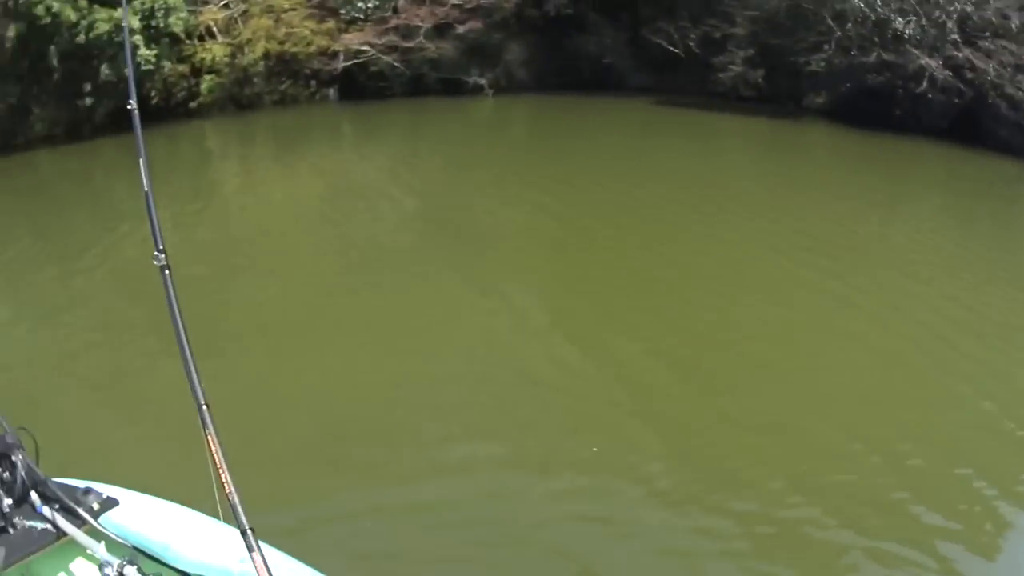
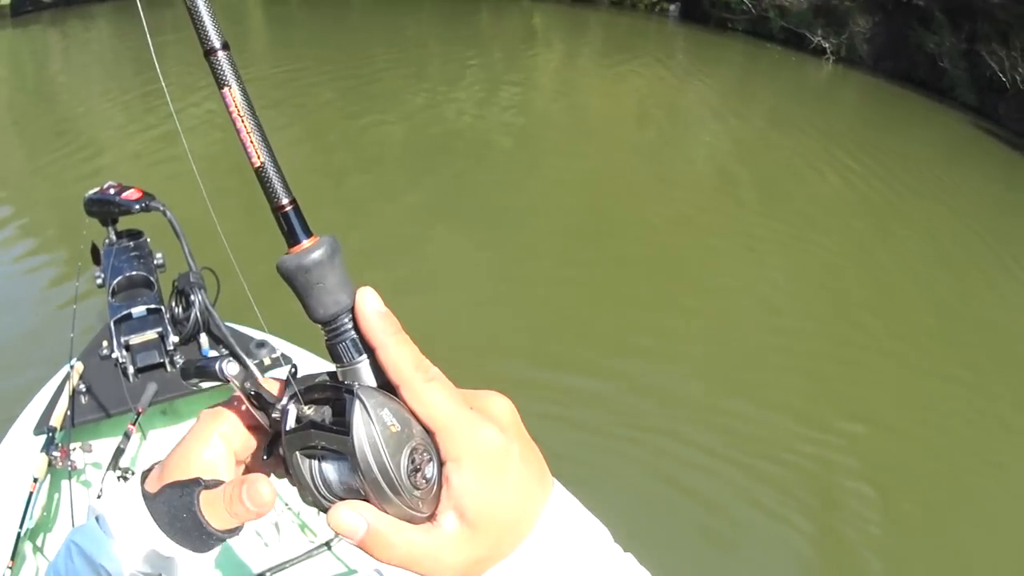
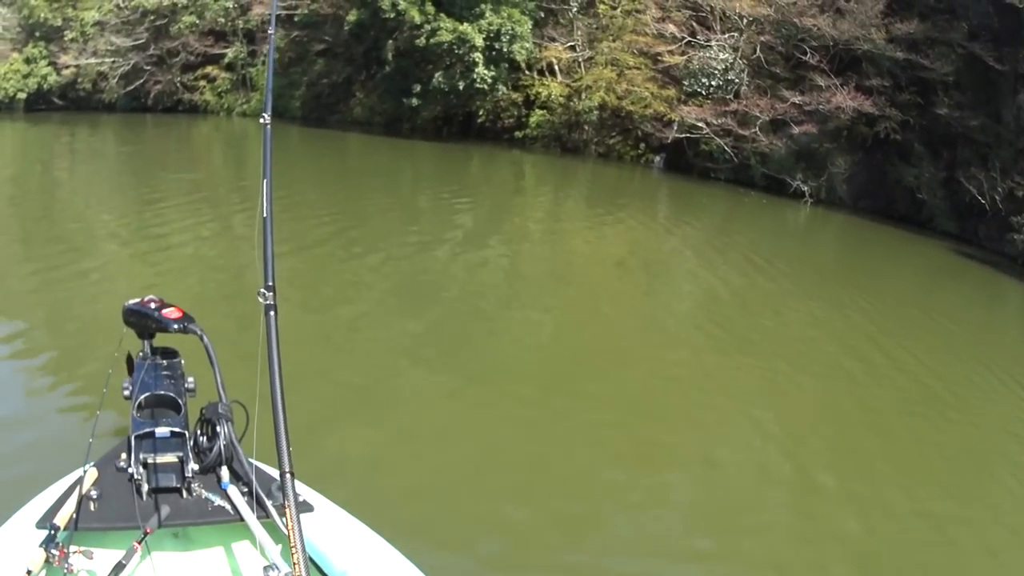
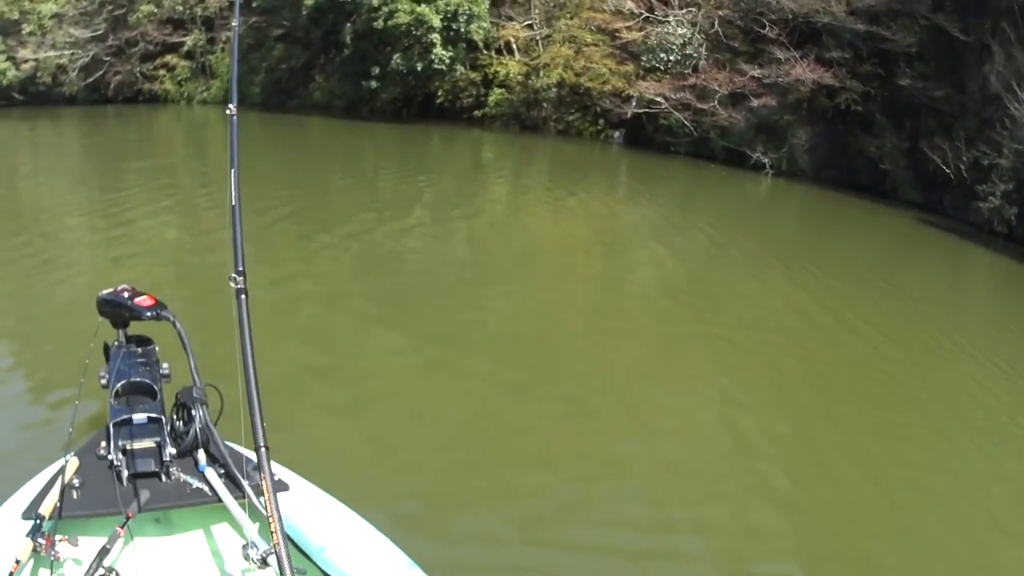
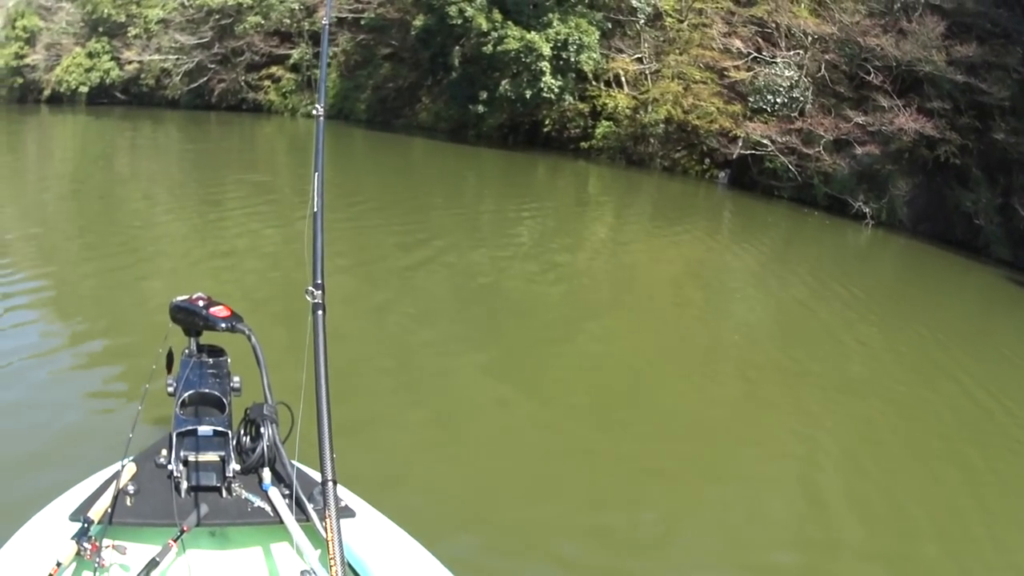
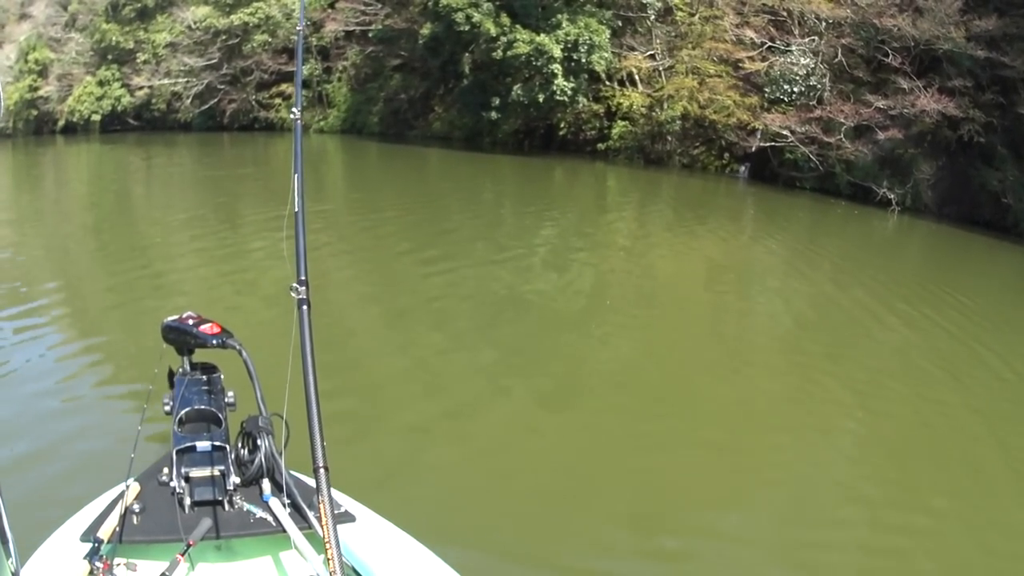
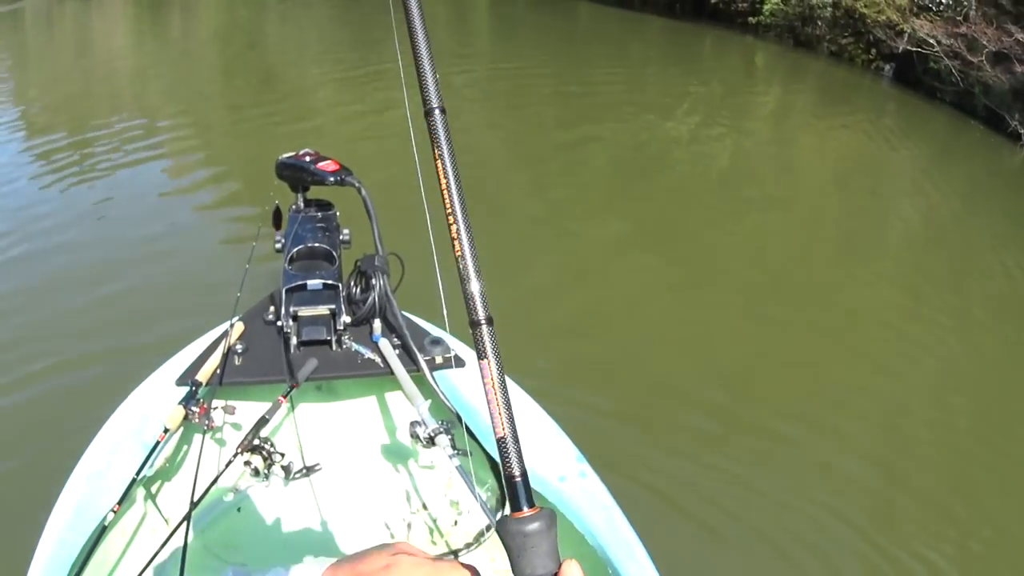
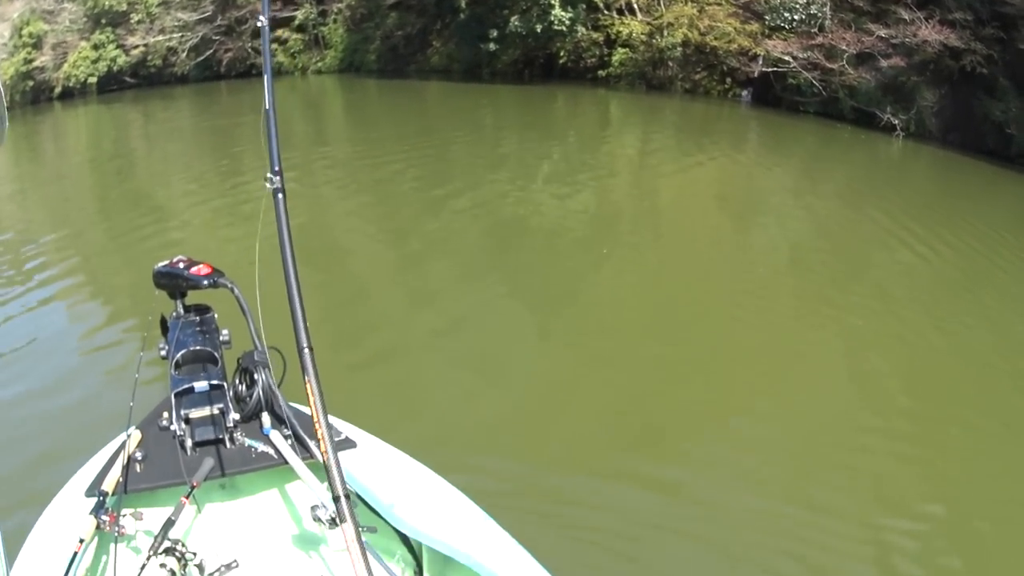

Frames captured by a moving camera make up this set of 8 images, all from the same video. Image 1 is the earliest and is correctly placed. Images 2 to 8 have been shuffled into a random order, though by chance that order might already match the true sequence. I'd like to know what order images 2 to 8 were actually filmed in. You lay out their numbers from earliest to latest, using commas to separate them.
4, 3, 5, 6, 8, 2, 7
